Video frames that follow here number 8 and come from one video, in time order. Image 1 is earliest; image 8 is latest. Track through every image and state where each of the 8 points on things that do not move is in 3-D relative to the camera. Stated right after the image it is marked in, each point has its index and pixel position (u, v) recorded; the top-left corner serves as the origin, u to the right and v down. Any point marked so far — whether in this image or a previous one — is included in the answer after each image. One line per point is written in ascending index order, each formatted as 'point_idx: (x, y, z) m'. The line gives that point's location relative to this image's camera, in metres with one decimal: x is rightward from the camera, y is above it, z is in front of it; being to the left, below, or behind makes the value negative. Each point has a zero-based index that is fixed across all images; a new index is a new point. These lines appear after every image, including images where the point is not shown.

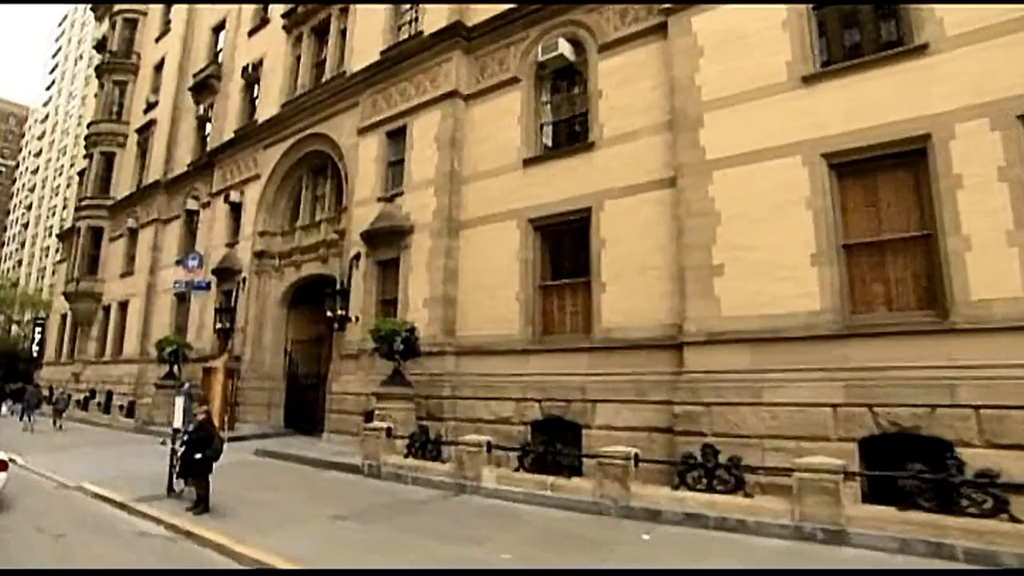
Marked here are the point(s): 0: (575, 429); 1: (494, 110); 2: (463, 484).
0: (+1.6, -3.7, +13.0) m
1: (-0.6, +5.7, +16.0) m
2: (-1.1, -4.4, +11.3) m
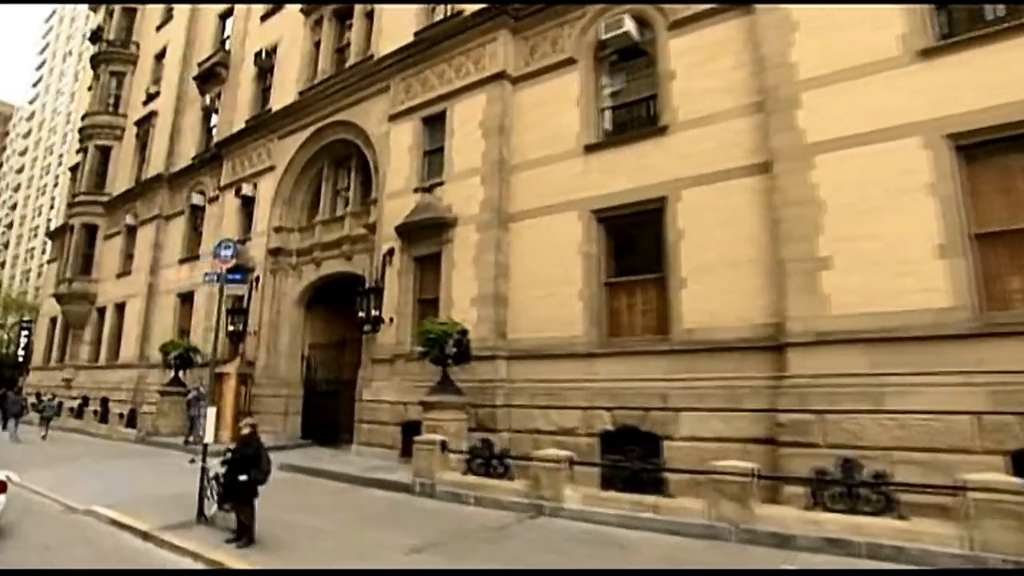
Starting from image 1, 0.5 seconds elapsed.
0: (+3.2, -3.6, +11.7) m
1: (+1.0, +5.8, +14.8) m
2: (+0.6, -4.3, +10.0) m
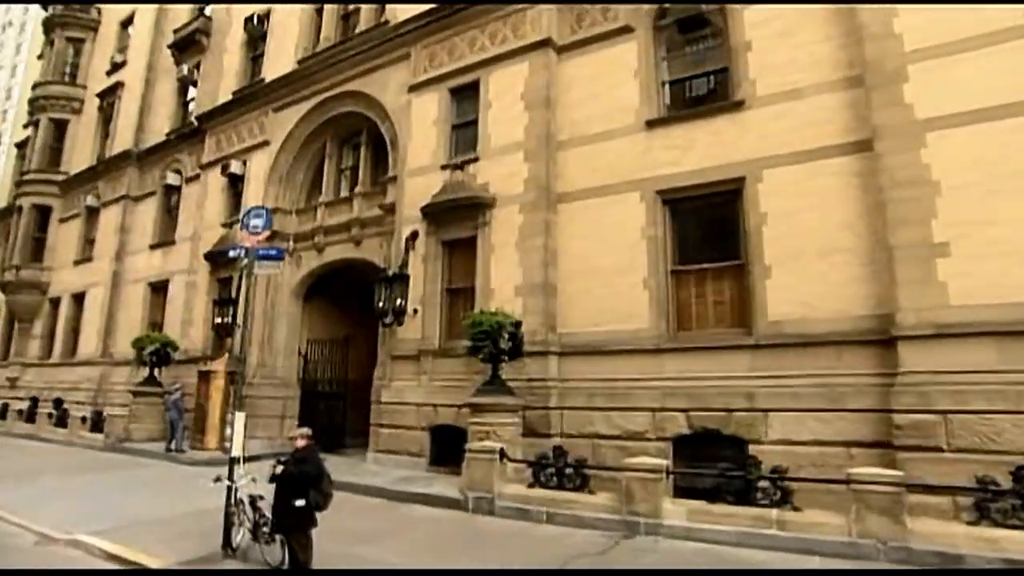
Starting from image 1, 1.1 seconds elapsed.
0: (+4.6, -3.4, +10.5) m
1: (+2.3, +6.1, +13.4) m
2: (+2.1, -4.0, +8.6) m
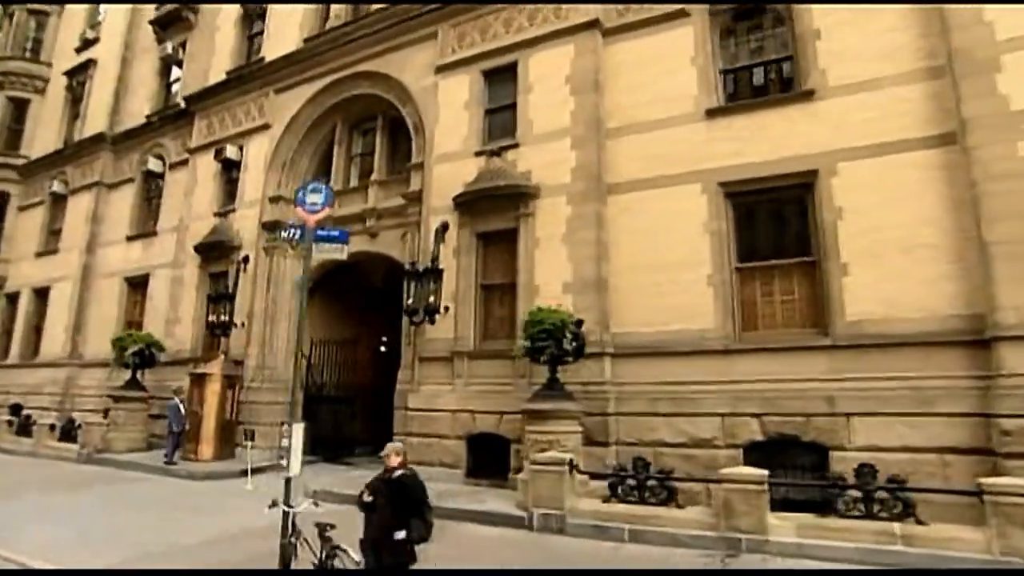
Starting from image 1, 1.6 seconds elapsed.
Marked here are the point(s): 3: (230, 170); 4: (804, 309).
0: (+5.9, -3.3, +9.8) m
1: (+3.5, +6.1, +12.7) m
2: (+3.5, -3.9, +7.8) m
3: (-11.0, +4.6, +19.5) m
4: (+6.2, -0.4, +10.6) m
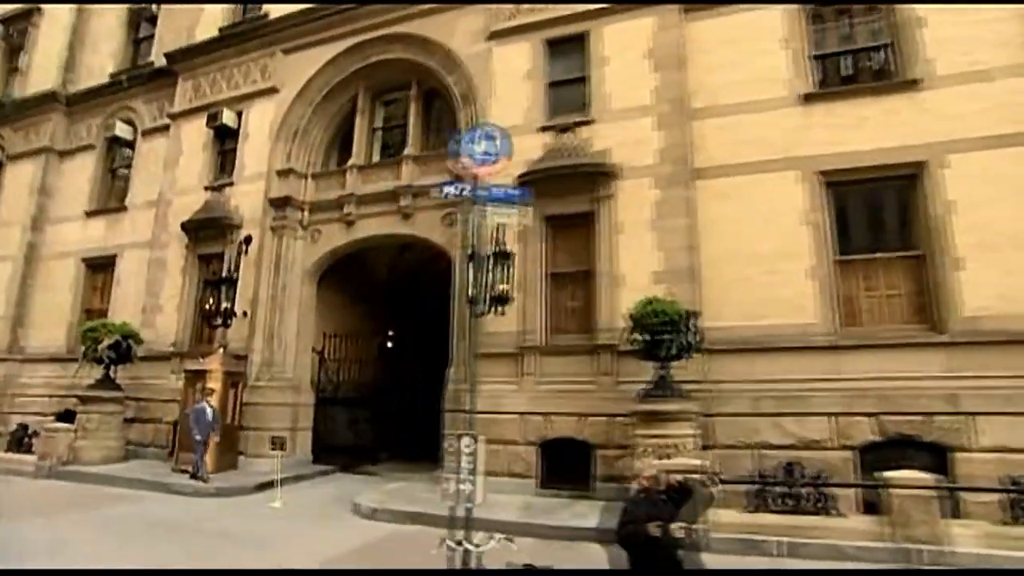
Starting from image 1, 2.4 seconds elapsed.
0: (+7.9, -3.2, +9.4) m
1: (+5.4, +6.3, +11.9) m
2: (+5.7, -3.8, +7.0) m
3: (-9.9, +5.1, +17.1) m
4: (+8.2, -0.3, +10.1) m
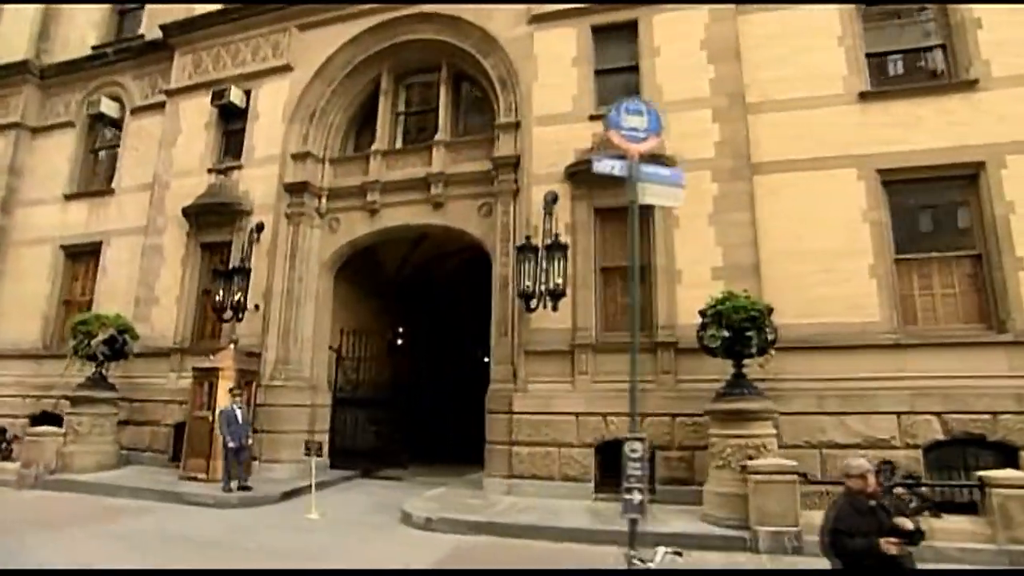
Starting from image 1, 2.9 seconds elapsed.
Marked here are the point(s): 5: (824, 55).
0: (+9.2, -3.2, +9.4) m
1: (+6.6, +6.3, +11.8) m
2: (+7.2, -3.7, +6.9) m
3: (-9.0, +5.4, +15.8) m
4: (+9.4, -0.3, +10.2) m
5: (+7.2, +5.4, +11.5) m
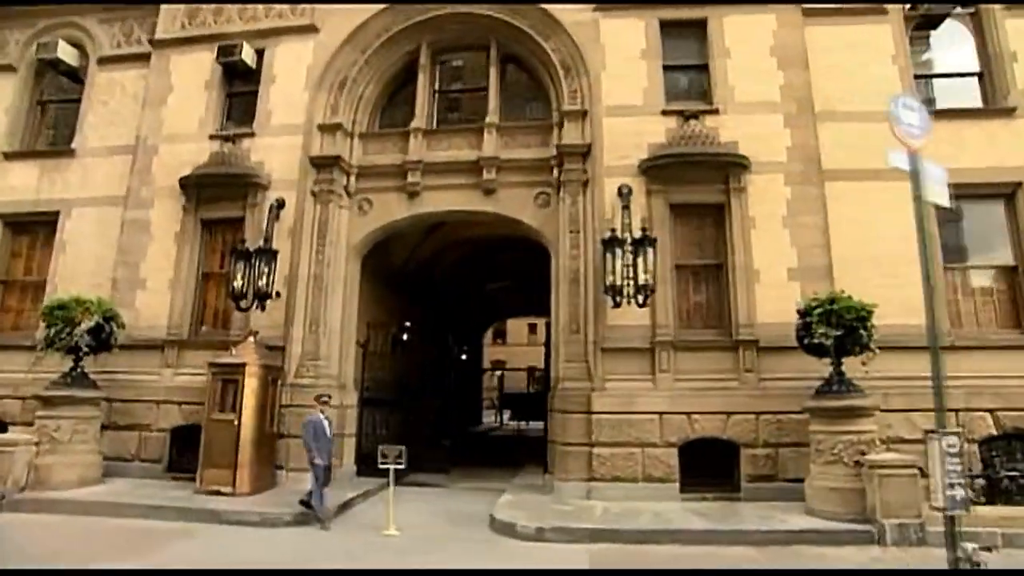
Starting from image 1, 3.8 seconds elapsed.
0: (+11.0, -3.3, +10.4) m
1: (+8.4, +6.3, +12.4) m
2: (+9.4, -3.8, +7.6) m
3: (-7.7, +5.8, +13.9) m
4: (+11.2, -0.5, +11.2) m
5: (+9.0, +5.3, +12.2) m
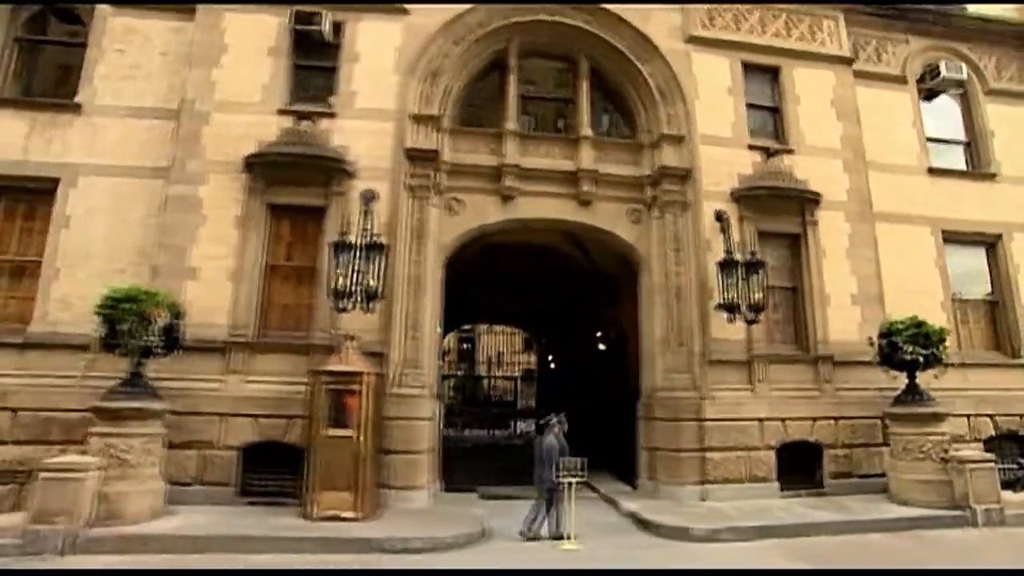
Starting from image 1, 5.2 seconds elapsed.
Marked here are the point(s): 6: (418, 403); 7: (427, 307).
0: (+13.4, -4.1, +13.3) m
1: (+10.9, +5.6, +14.7) m
2: (+12.5, -4.5, +10.2) m
3: (-5.1, +5.9, +12.4) m
4: (+13.6, -1.3, +14.2) m
5: (+11.5, +4.6, +14.6) m
6: (-2.2, -2.5, +11.1) m
7: (-2.1, -0.4, +11.8) m
